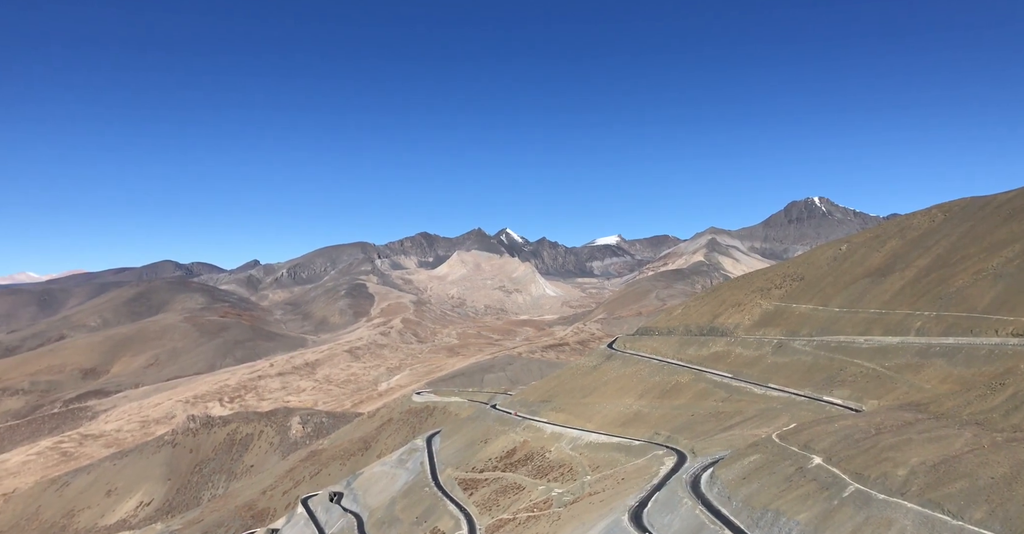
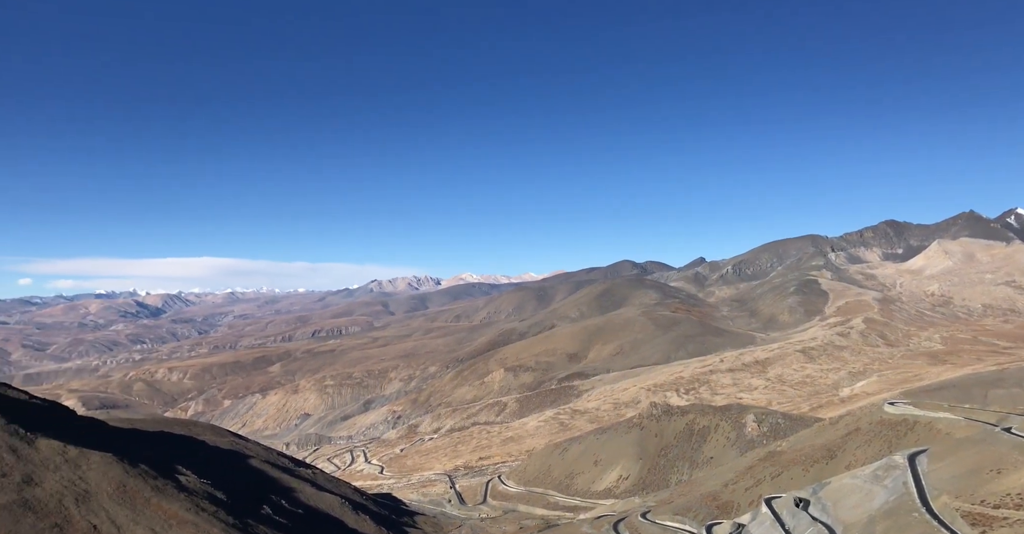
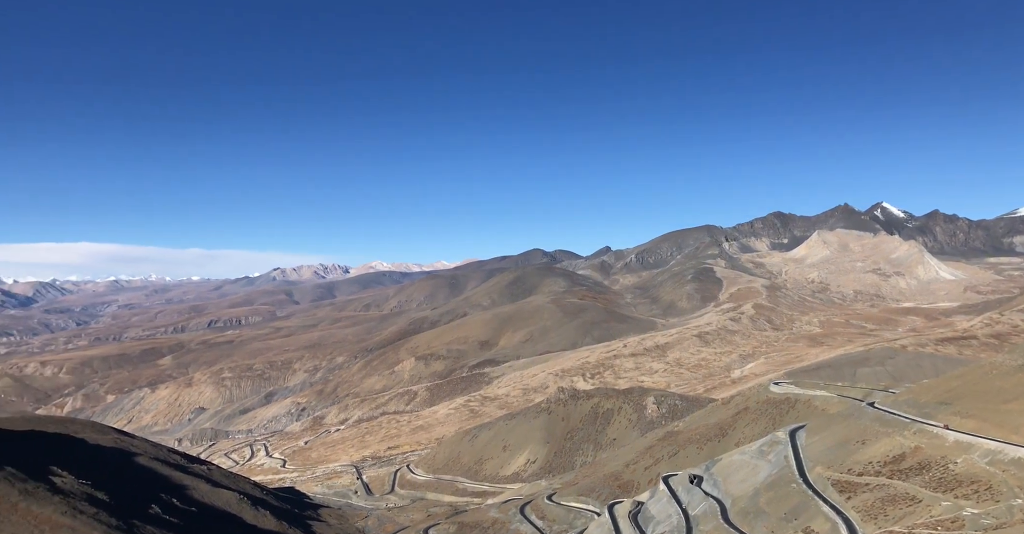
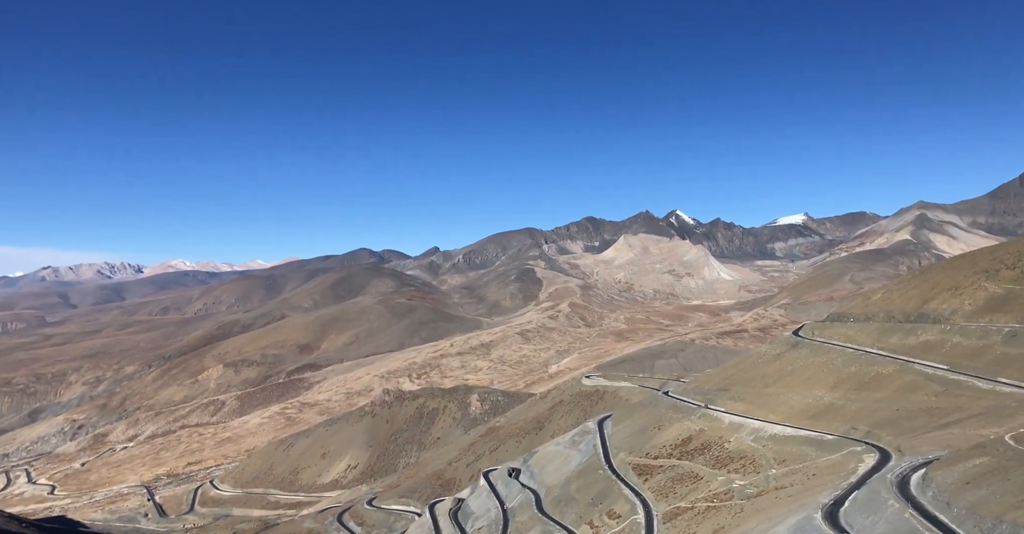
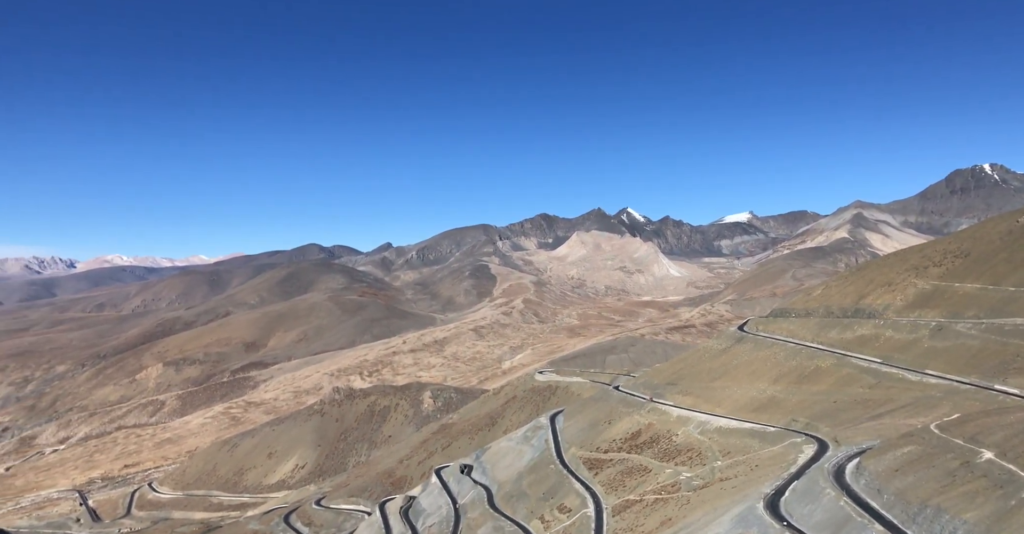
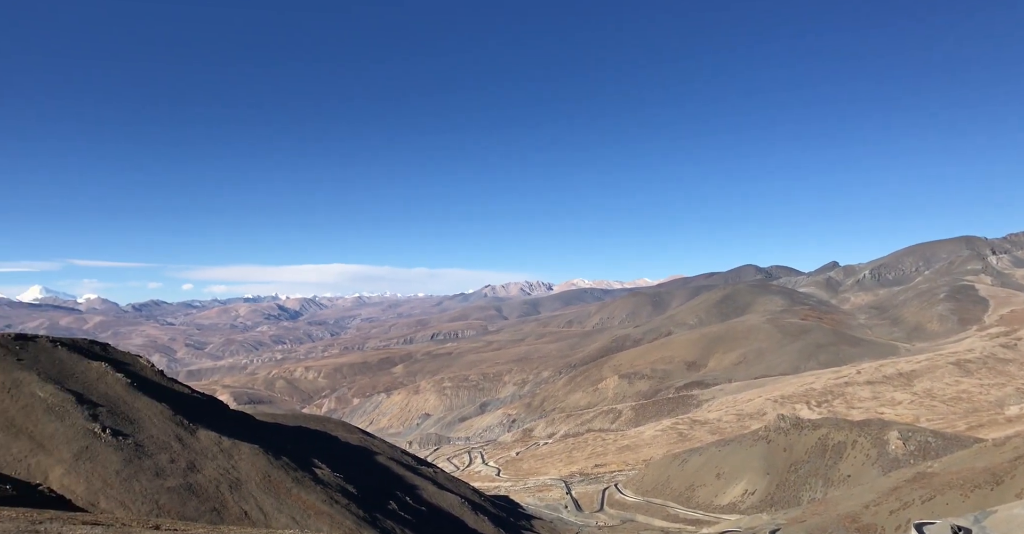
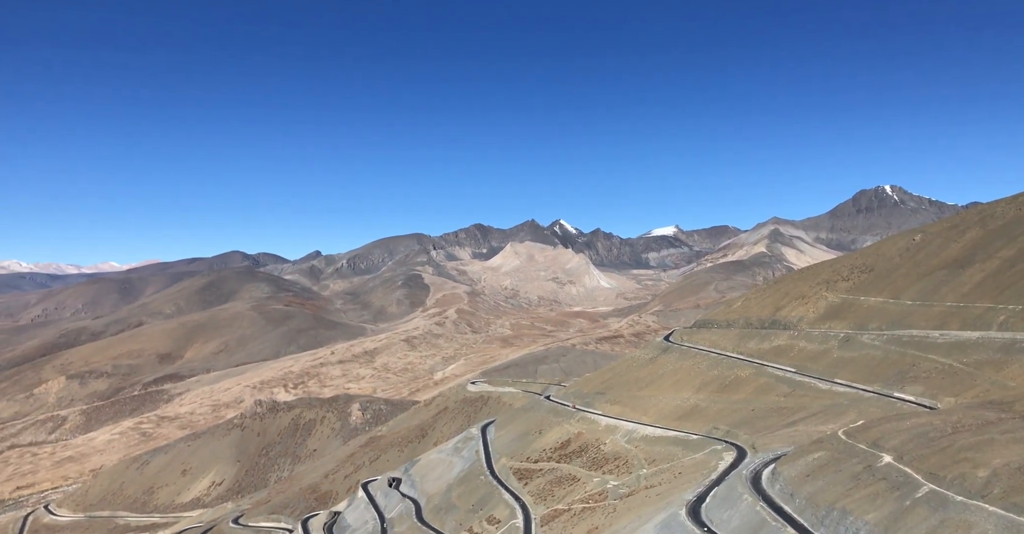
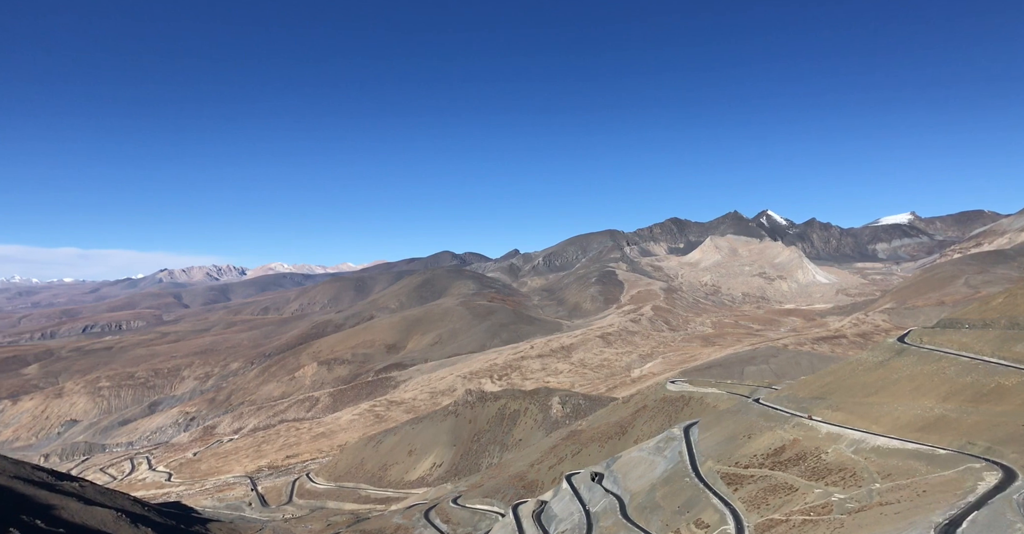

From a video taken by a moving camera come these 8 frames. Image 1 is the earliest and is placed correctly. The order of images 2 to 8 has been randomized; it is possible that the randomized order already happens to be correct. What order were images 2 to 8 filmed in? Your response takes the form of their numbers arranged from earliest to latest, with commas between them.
7, 5, 4, 8, 3, 2, 6
